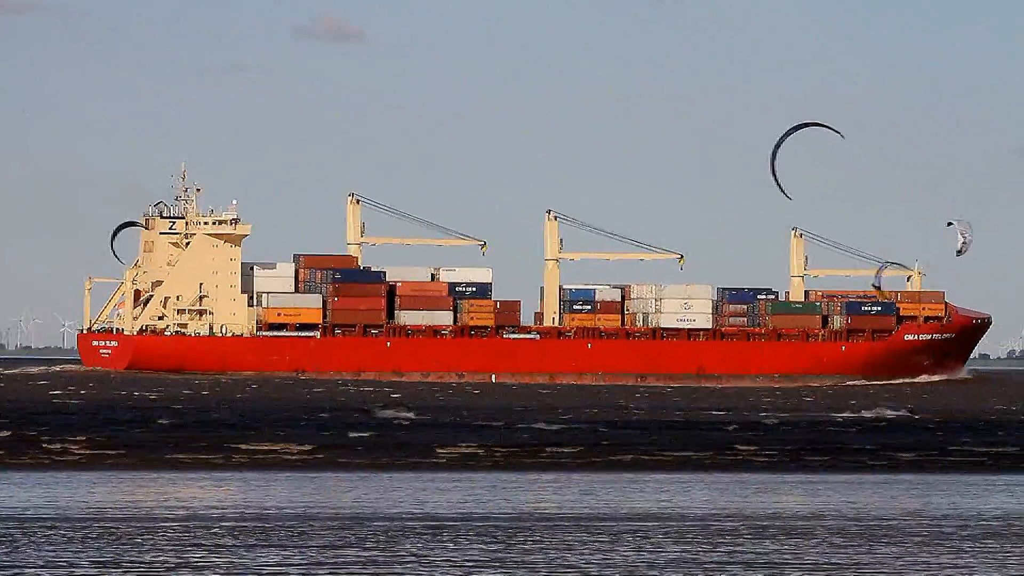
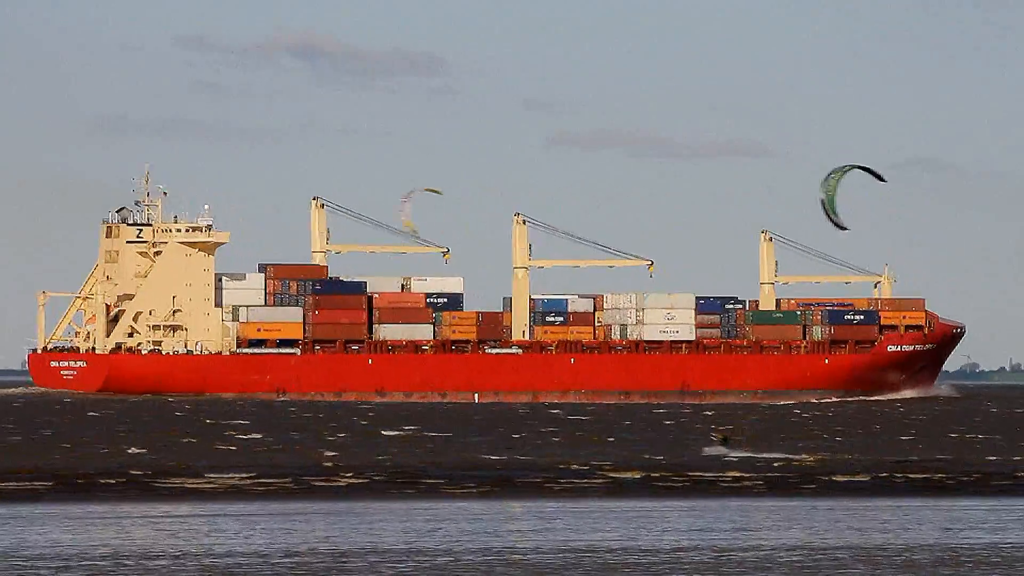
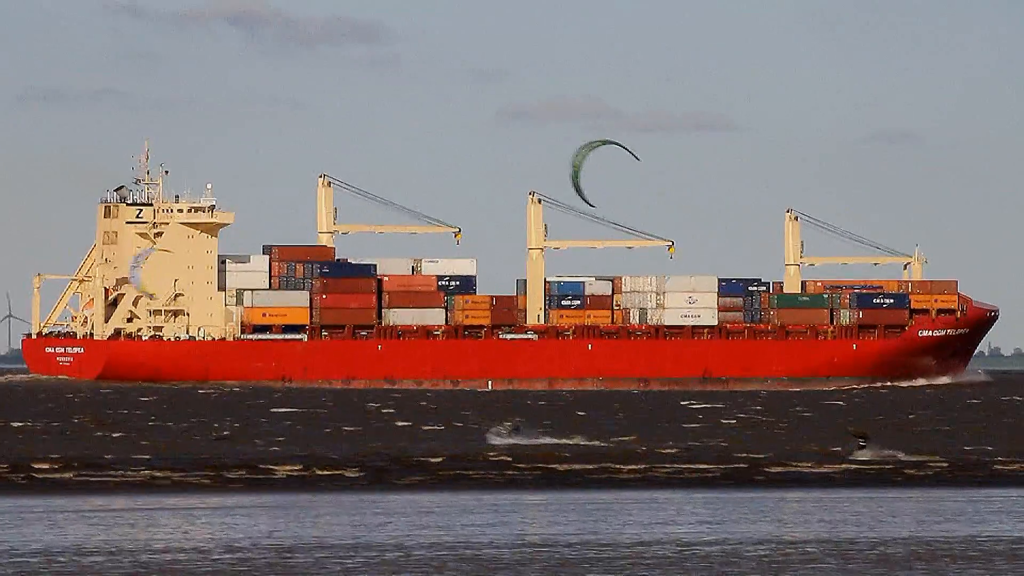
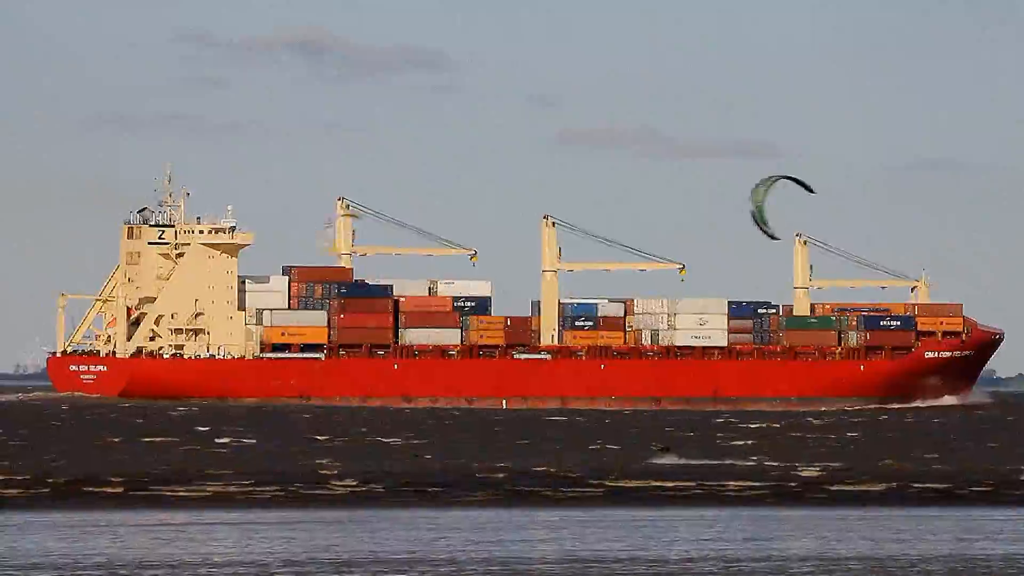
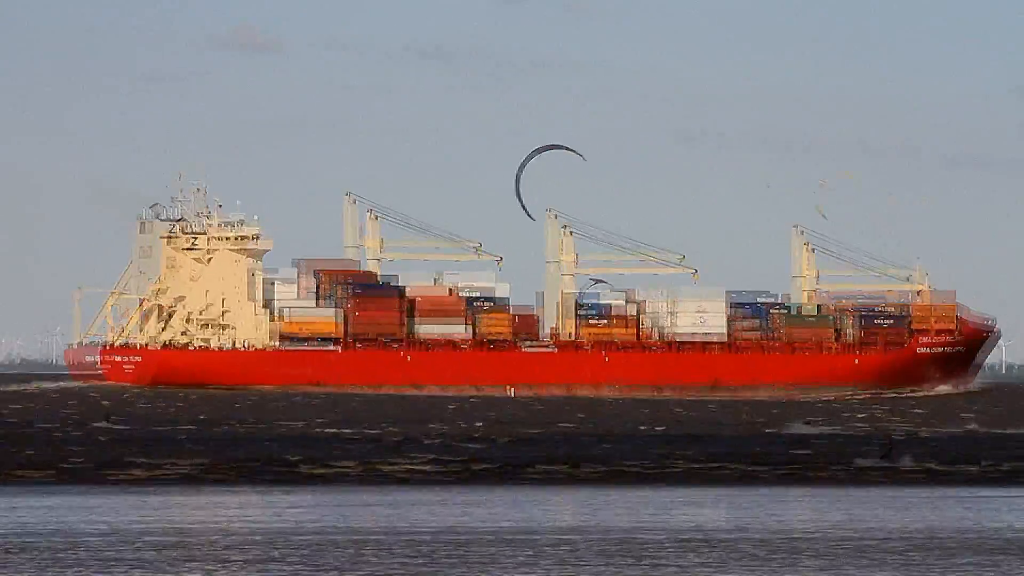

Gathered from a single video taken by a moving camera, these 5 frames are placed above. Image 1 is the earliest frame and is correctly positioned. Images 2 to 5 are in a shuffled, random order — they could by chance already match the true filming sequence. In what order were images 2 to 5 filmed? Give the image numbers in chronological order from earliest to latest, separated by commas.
5, 2, 4, 3
